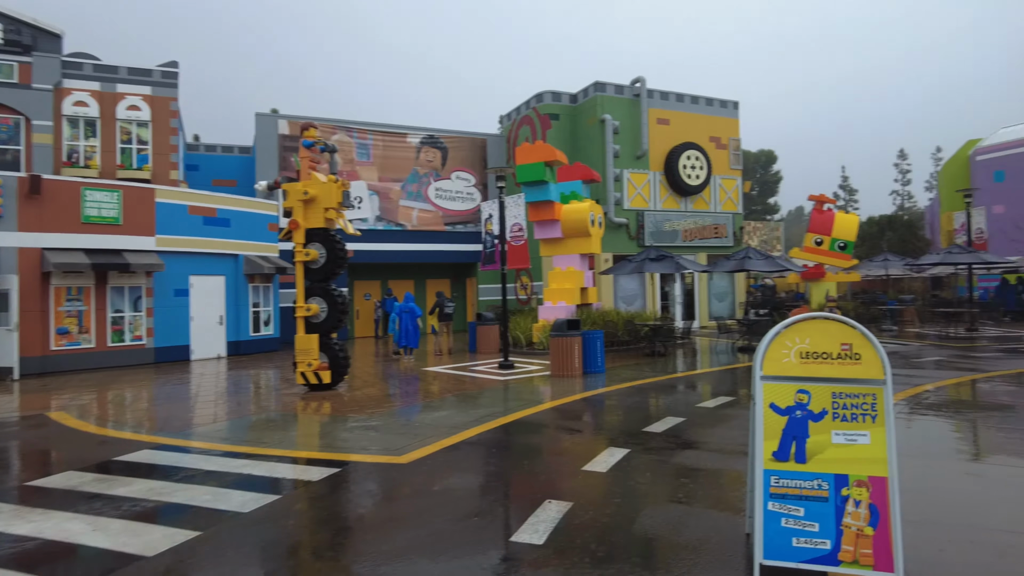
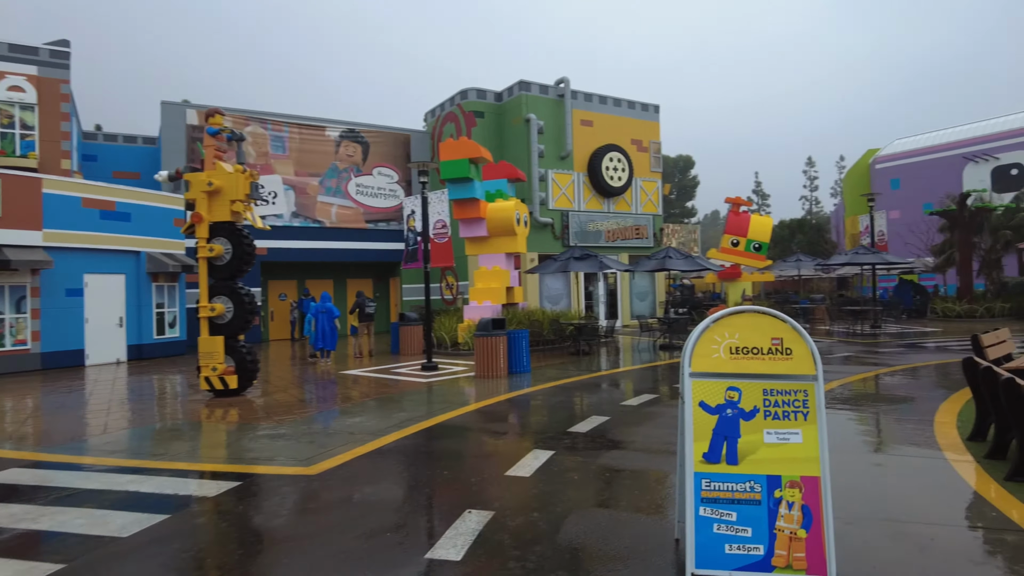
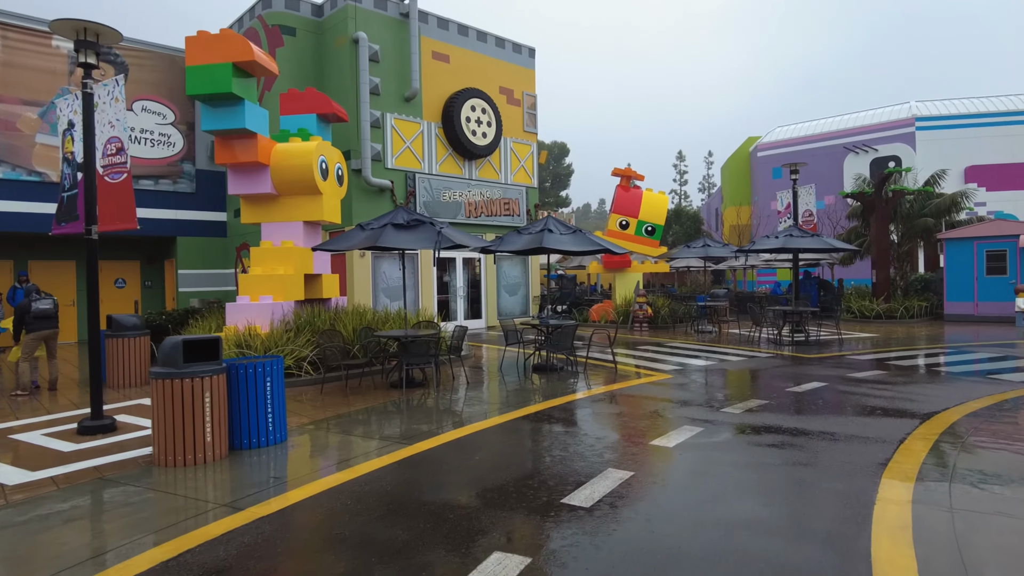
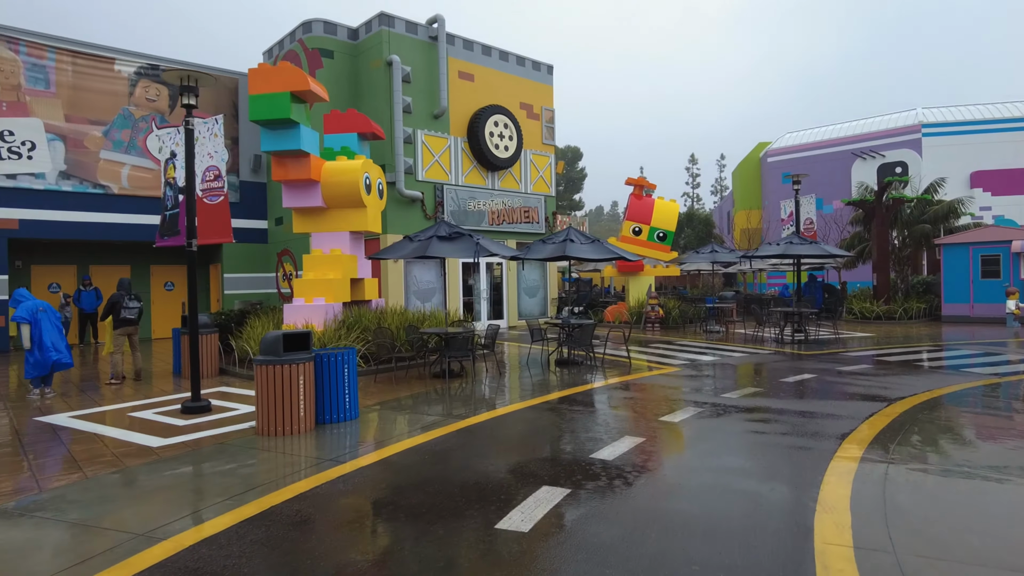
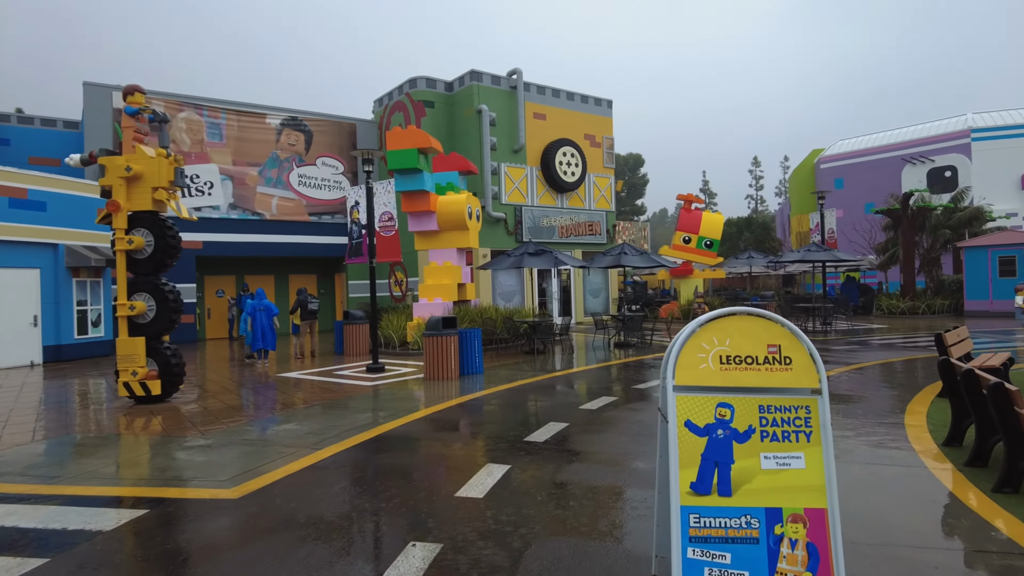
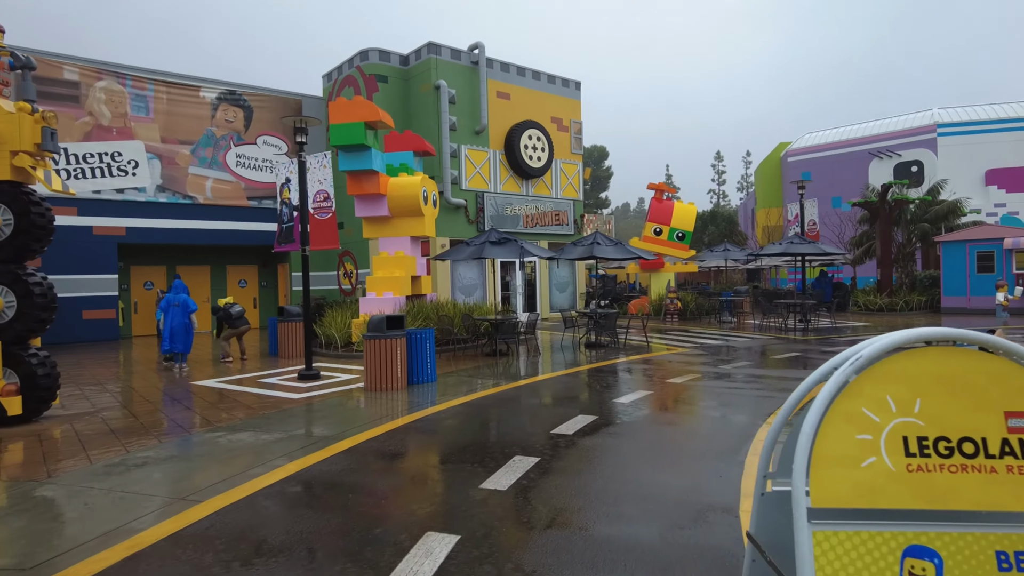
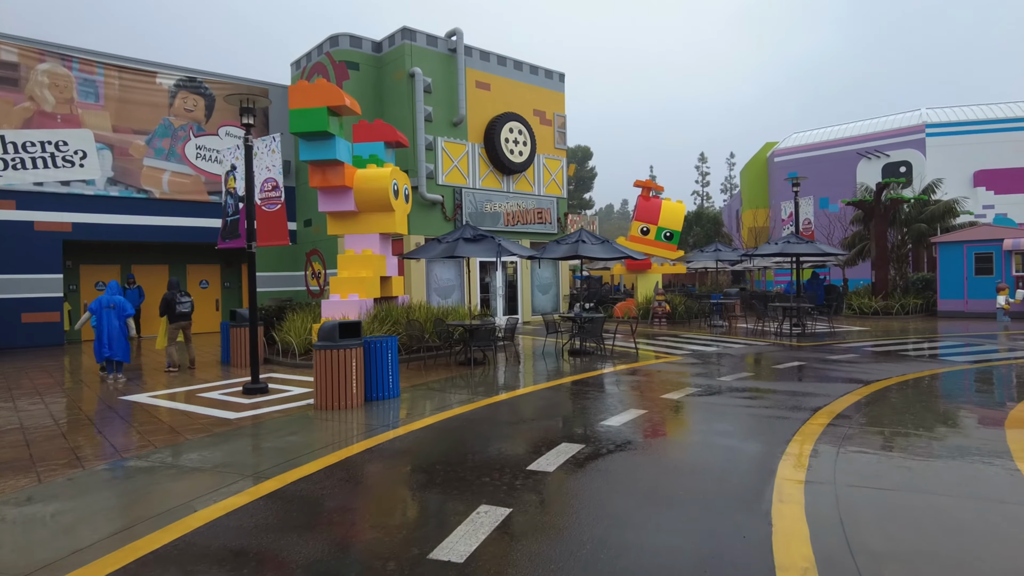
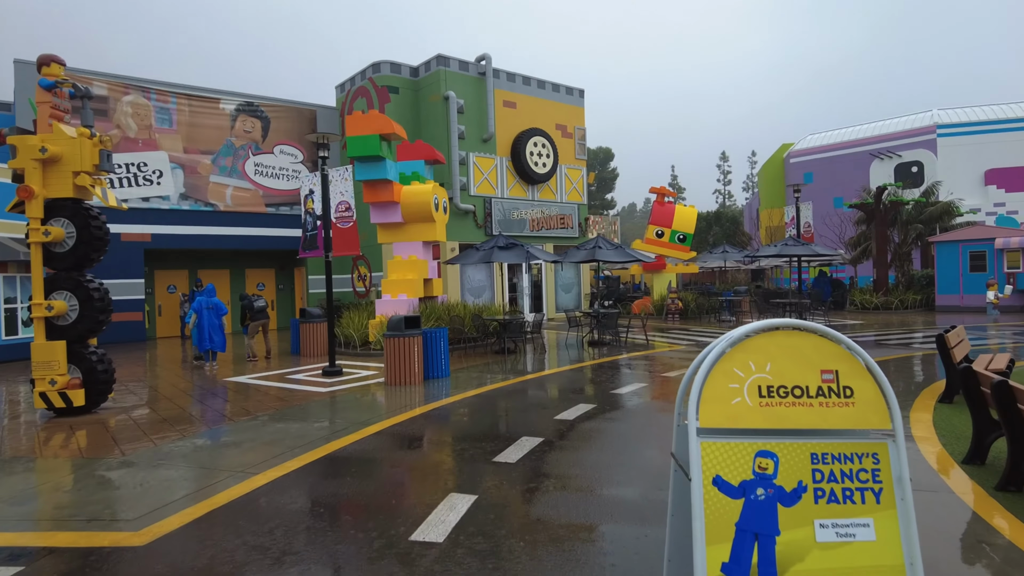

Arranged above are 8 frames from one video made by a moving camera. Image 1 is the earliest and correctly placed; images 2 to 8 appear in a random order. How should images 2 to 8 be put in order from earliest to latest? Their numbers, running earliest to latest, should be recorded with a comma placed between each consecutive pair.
2, 5, 8, 6, 7, 4, 3
